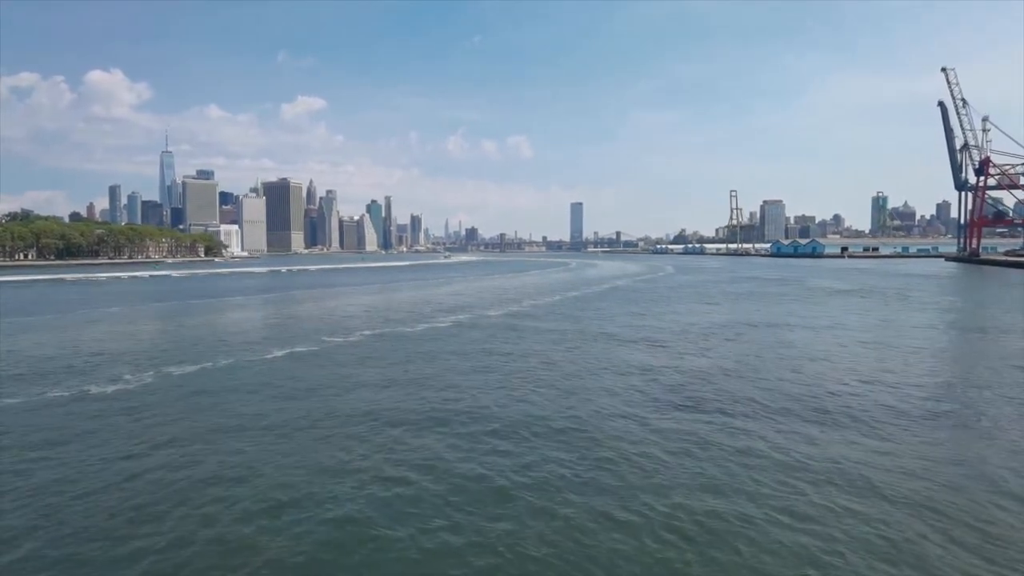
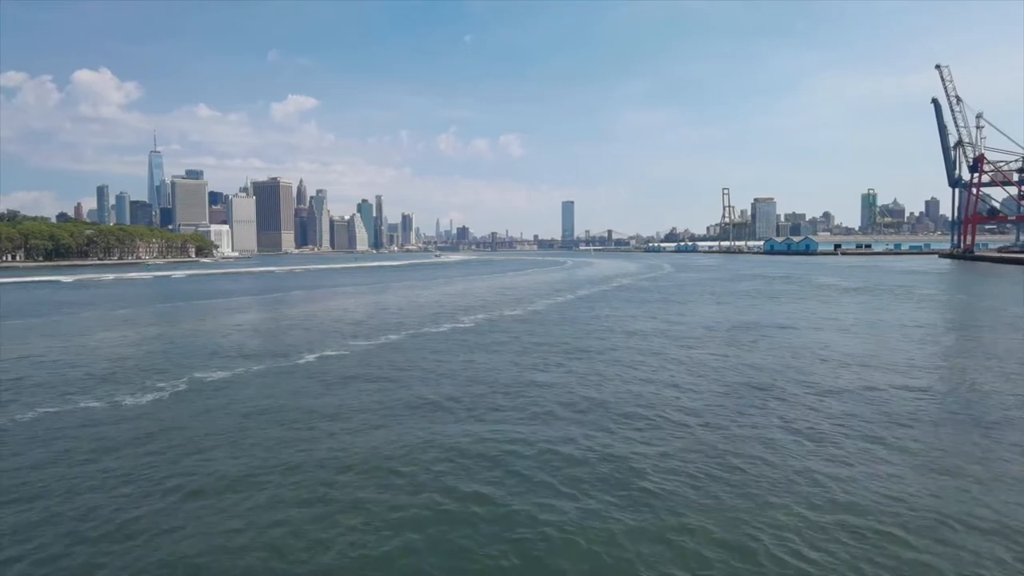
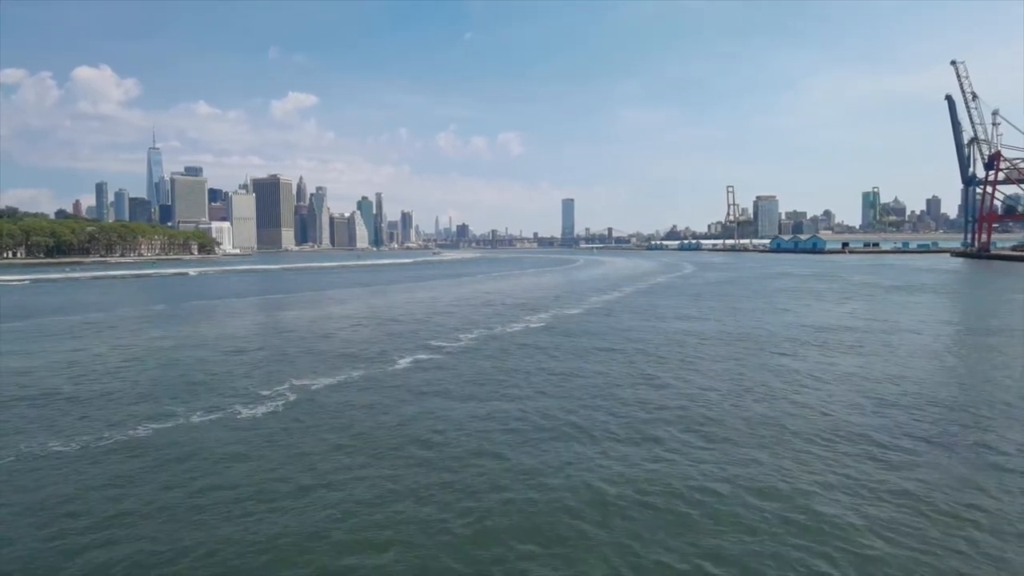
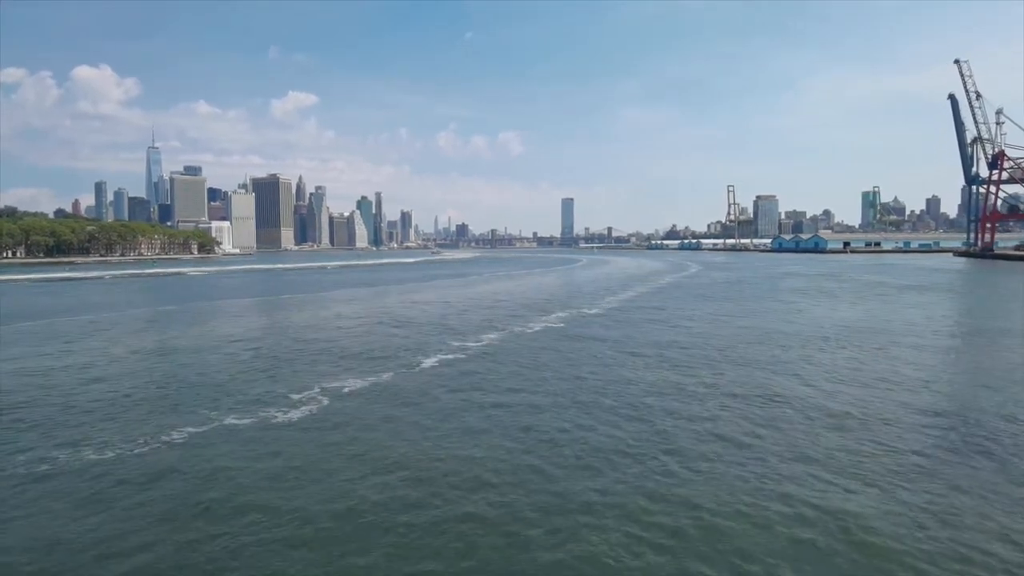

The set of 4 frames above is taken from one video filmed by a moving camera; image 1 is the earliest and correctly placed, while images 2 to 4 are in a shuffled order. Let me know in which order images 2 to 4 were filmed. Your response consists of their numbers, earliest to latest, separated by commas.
2, 3, 4
